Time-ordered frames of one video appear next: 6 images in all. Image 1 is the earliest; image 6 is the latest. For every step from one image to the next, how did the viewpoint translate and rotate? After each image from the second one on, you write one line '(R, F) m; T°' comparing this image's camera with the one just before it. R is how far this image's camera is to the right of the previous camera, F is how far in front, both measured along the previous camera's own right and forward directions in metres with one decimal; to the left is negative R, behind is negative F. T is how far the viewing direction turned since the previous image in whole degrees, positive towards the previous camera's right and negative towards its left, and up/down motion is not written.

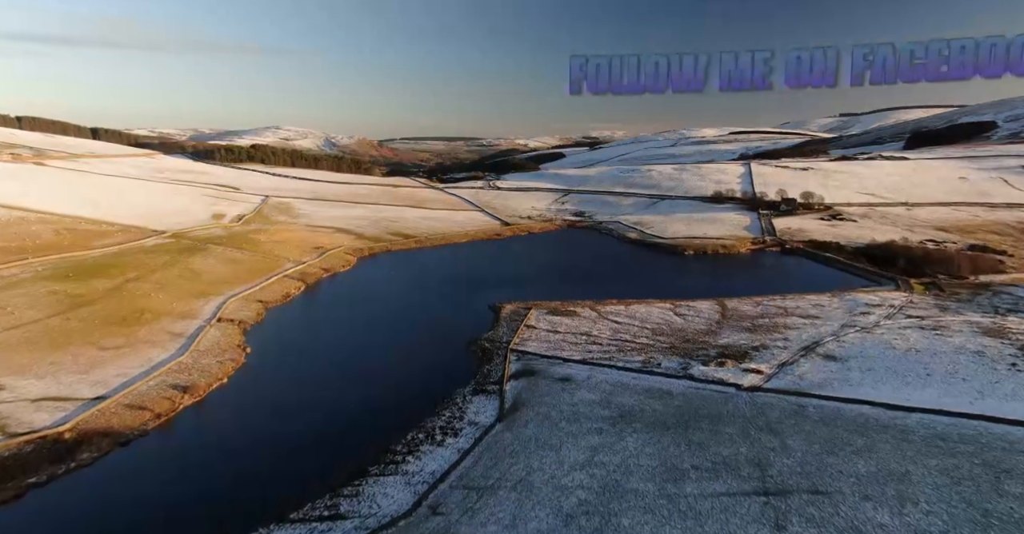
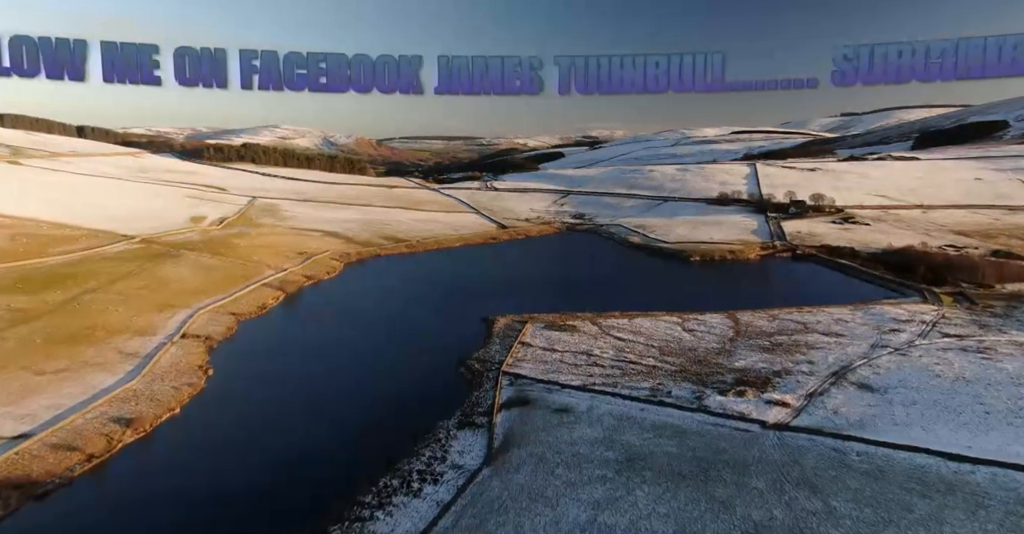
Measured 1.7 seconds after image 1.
(+0.2, +1.7) m; 0°
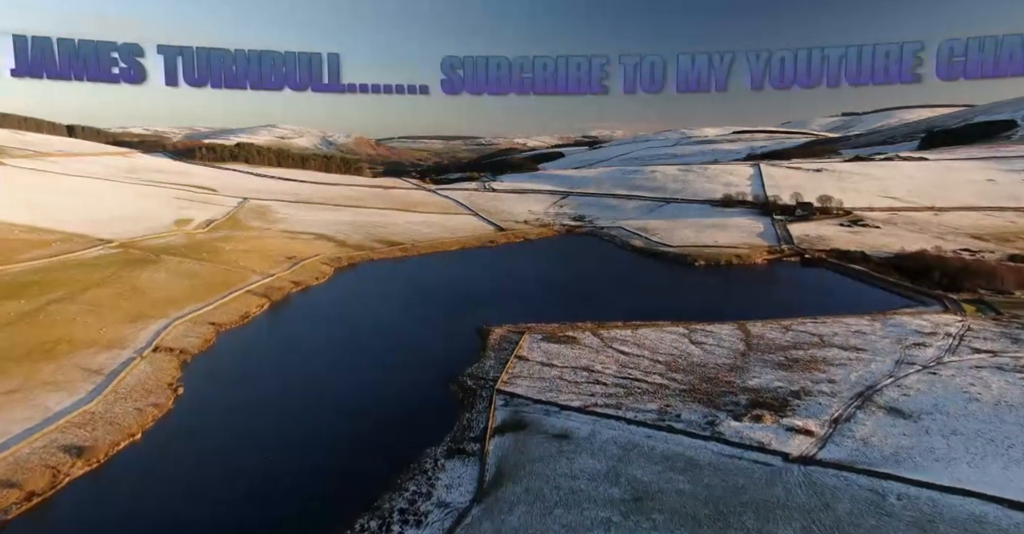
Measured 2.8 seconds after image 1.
(+0.1, +1.1) m; 0°
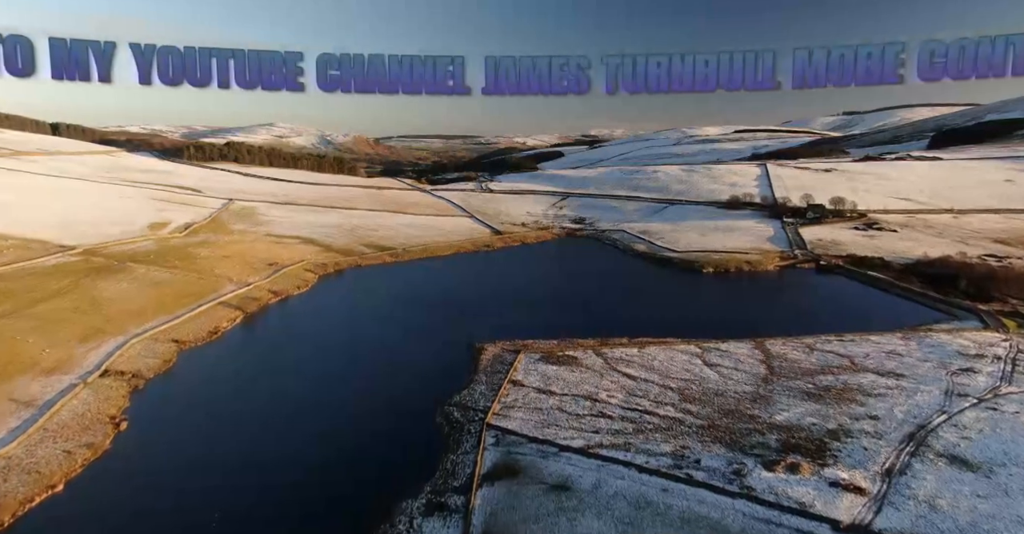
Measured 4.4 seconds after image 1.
(+0.2, +1.7) m; 0°
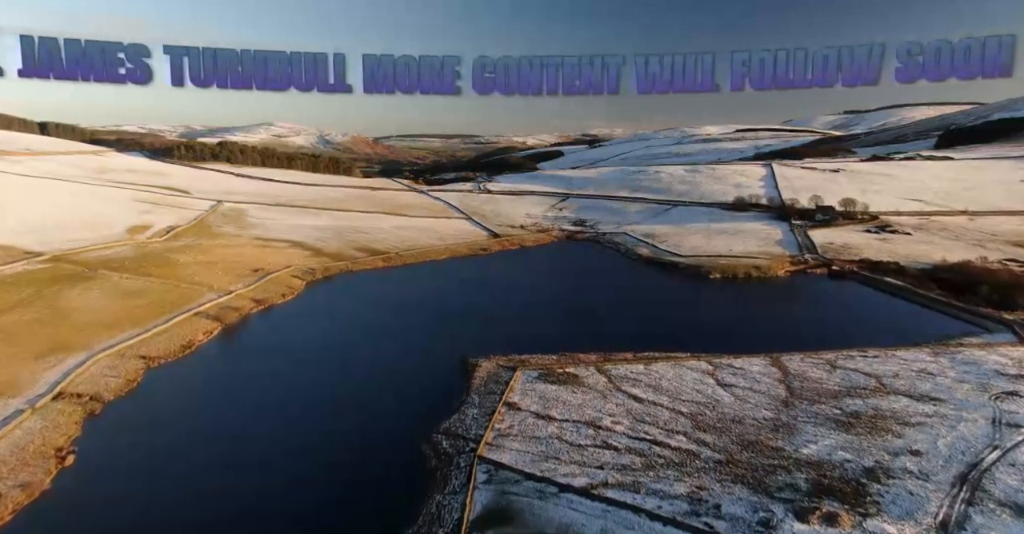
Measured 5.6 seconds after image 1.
(+0.1, +1.3) m; 0°
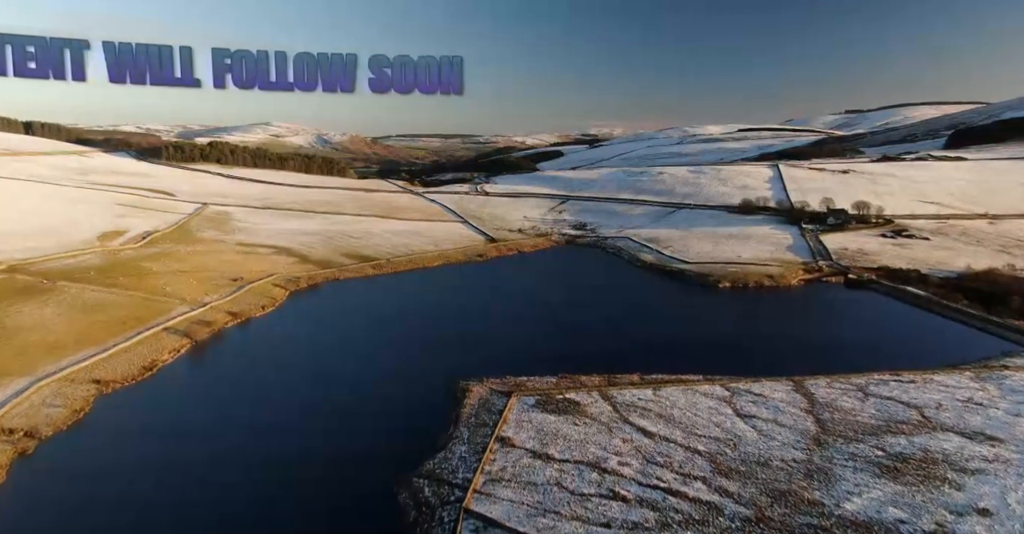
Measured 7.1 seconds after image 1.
(+0.1, +1.5) m; 0°
